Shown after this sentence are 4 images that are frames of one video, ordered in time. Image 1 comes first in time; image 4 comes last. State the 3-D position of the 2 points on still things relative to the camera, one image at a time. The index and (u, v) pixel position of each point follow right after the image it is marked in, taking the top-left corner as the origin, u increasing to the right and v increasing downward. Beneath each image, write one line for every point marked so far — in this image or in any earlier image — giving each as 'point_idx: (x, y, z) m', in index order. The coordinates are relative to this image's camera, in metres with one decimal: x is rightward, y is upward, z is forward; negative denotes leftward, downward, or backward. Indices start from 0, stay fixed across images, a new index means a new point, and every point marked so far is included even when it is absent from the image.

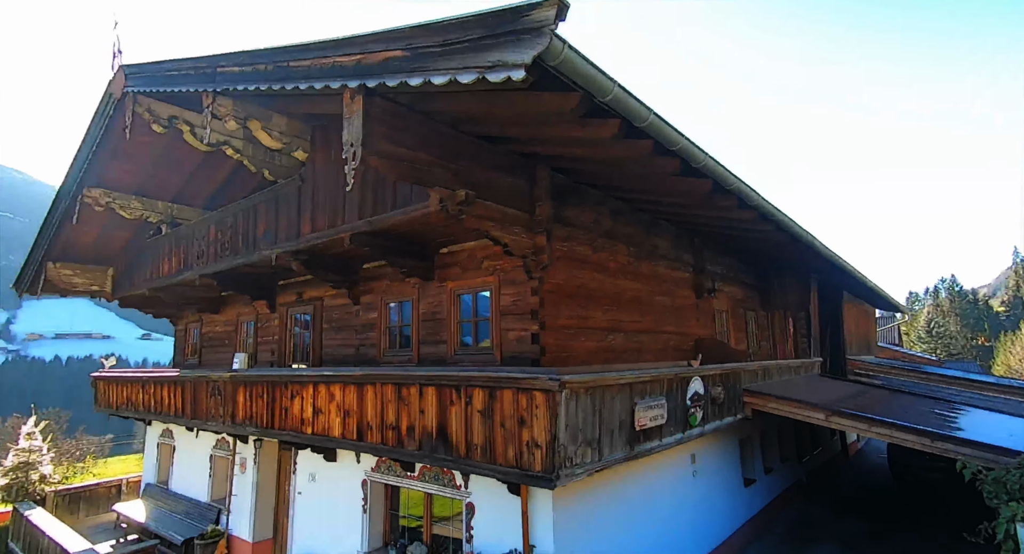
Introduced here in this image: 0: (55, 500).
0: (-9.8, -4.7, +12.6) m
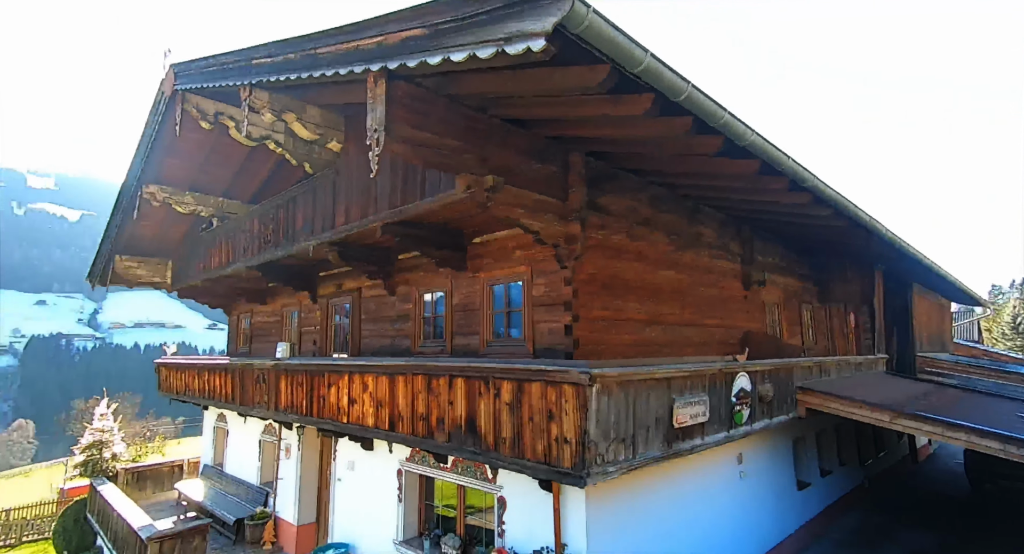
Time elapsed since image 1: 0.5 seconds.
0: (-8.8, -4.5, +13.3) m
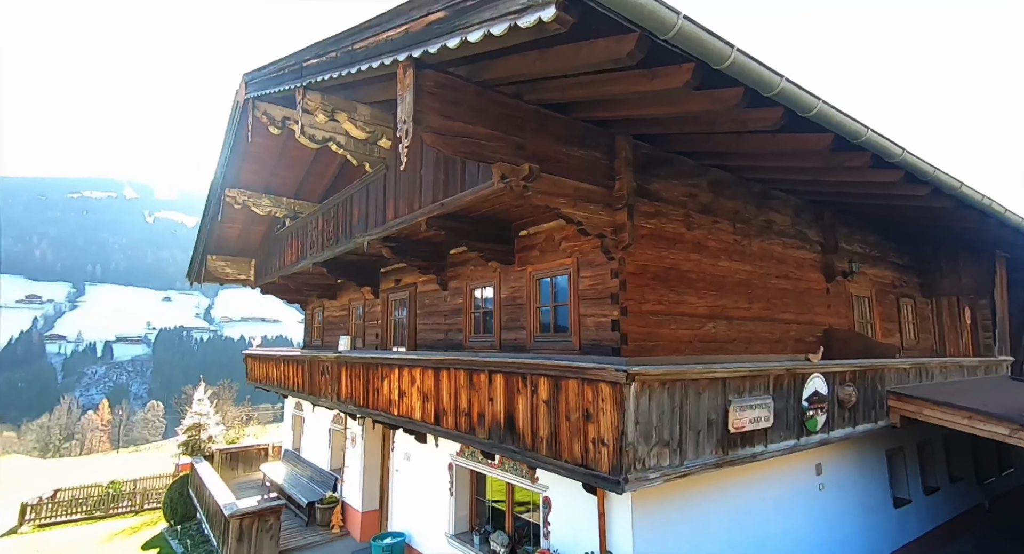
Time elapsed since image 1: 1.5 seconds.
0: (-7.2, -4.4, +14.3) m
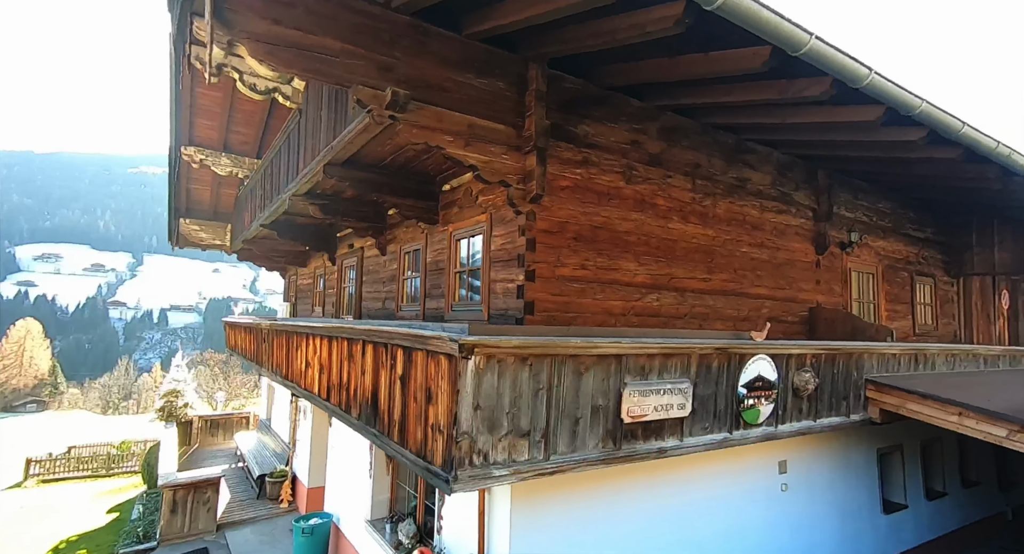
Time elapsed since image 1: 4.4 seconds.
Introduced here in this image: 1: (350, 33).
0: (-7.6, -3.6, +14.1) m
1: (-1.1, +1.6, +4.0) m
